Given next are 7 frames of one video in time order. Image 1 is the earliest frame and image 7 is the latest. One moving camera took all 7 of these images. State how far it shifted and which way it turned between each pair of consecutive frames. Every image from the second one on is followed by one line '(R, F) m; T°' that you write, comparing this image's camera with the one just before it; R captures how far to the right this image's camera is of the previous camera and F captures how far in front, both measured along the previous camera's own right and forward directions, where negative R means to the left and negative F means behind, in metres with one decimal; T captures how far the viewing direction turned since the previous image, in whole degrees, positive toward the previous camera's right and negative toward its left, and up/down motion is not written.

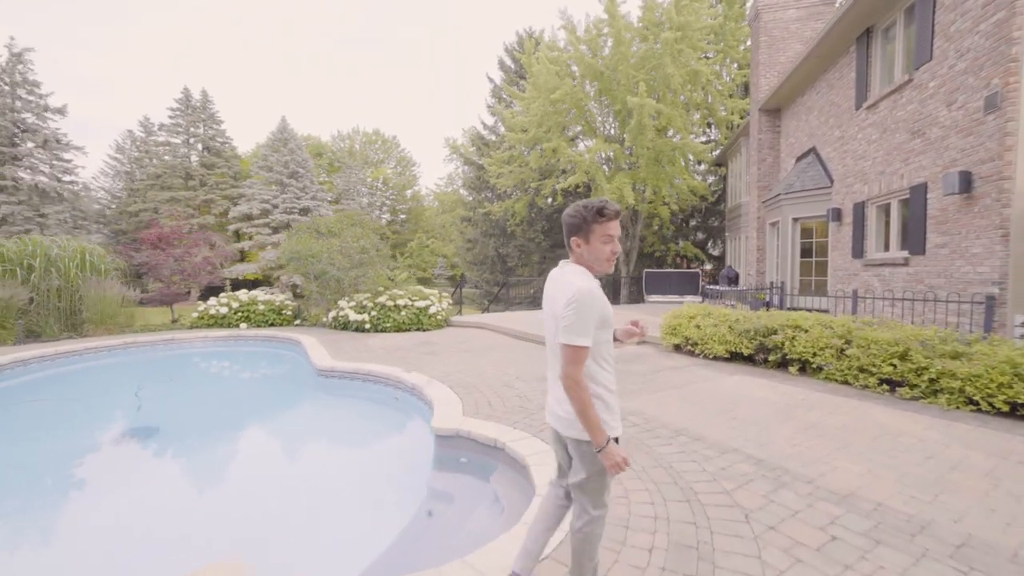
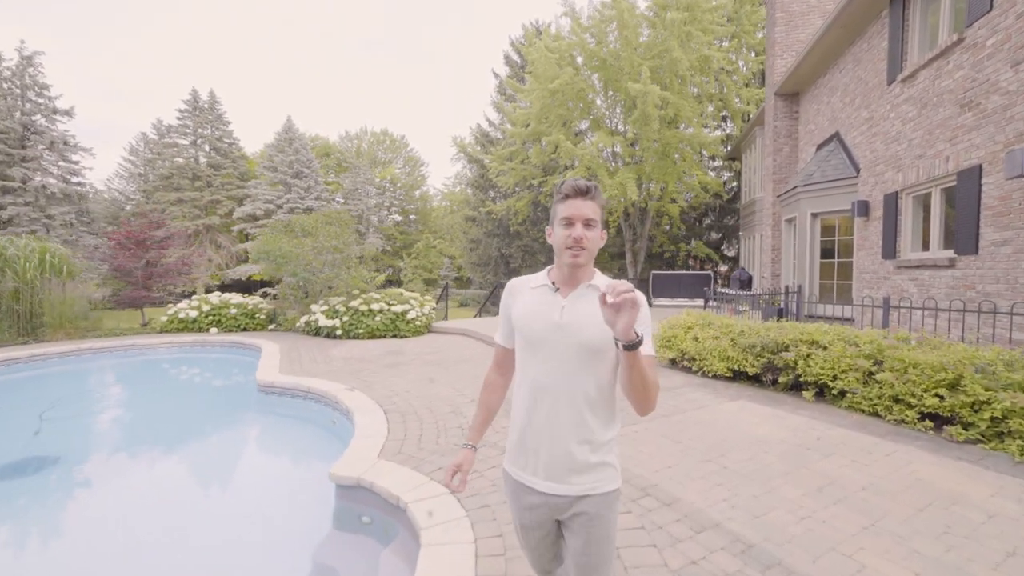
(+0.7, +1.0) m; -2°
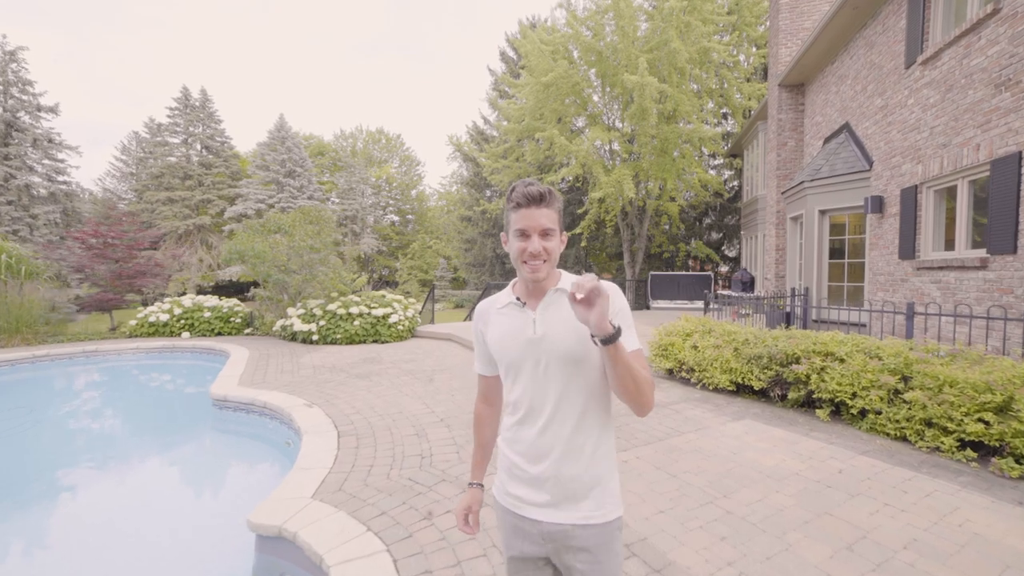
(+0.3, +0.6) m; 0°
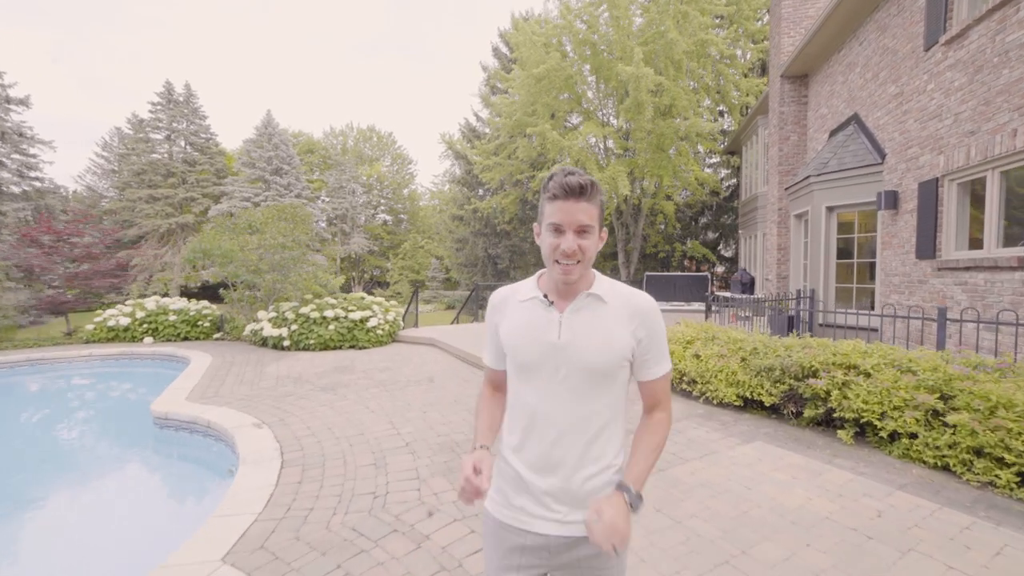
(+0.2, +0.6) m; +1°
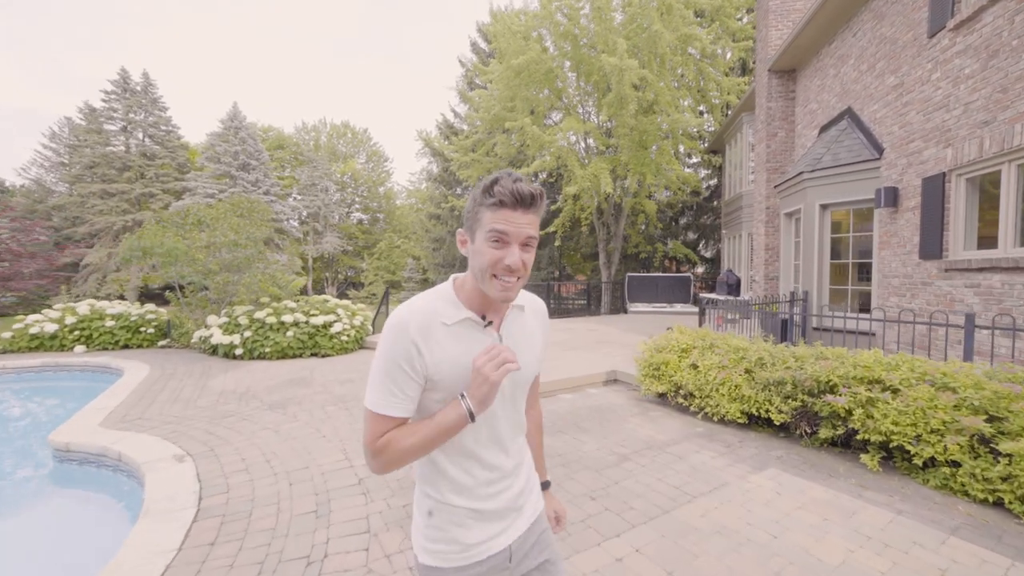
(0.0, +0.6) m; +3°
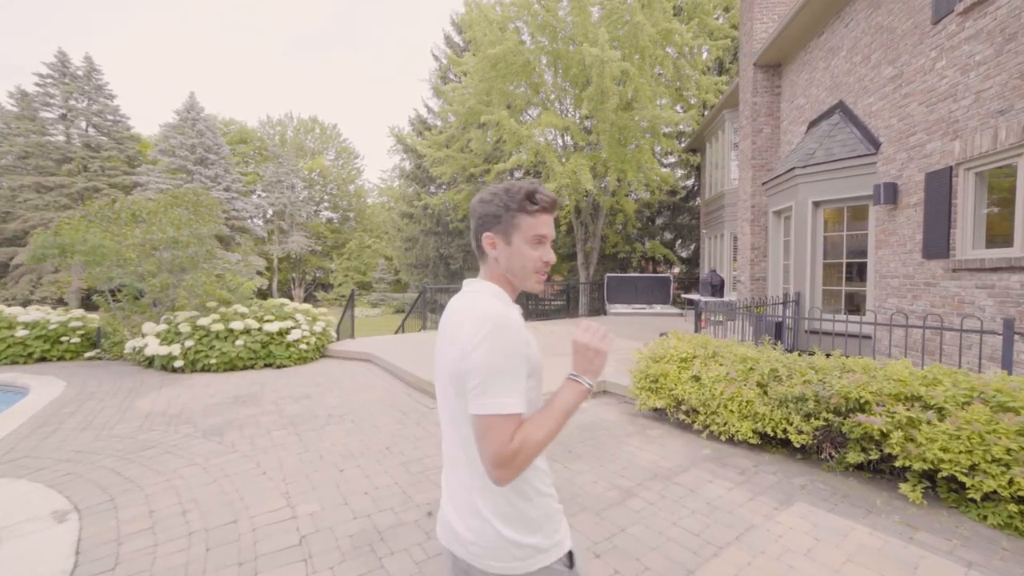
(-0.1, +0.6) m; +3°
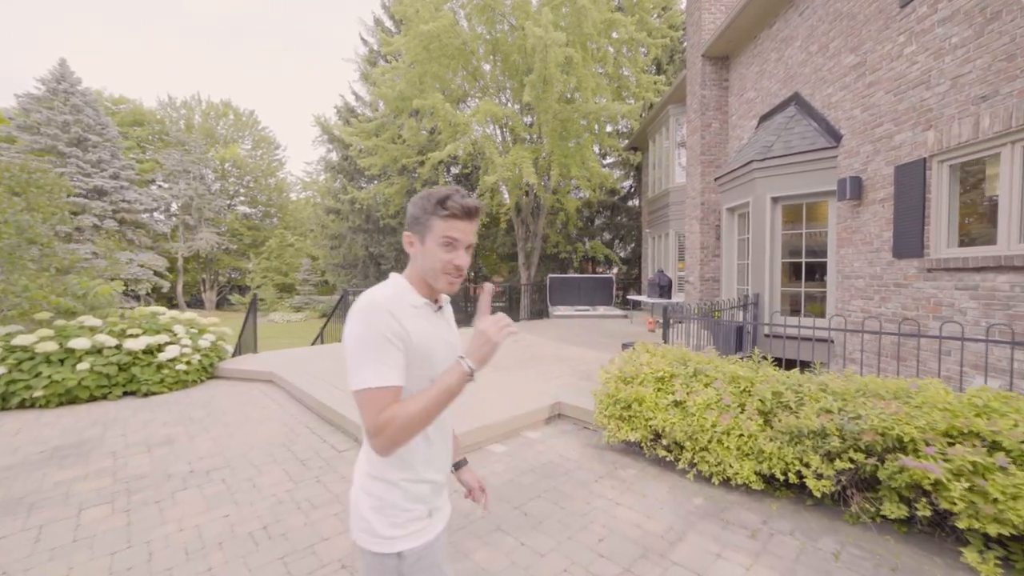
(0.0, +1.1) m; +8°
